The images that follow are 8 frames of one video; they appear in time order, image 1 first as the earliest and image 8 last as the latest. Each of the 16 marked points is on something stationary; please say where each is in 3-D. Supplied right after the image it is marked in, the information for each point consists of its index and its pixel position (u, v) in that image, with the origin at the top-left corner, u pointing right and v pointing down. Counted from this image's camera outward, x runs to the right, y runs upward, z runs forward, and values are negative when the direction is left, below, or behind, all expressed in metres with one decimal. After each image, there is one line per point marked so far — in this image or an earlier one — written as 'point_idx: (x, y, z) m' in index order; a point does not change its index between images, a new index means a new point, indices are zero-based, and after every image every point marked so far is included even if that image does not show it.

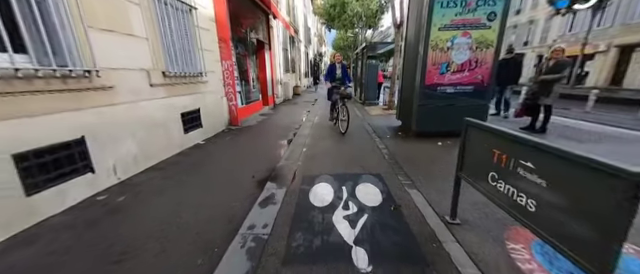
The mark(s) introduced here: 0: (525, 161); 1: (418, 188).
0: (+1.3, -0.1, +1.4) m
1: (+1.3, -0.6, +2.8) m
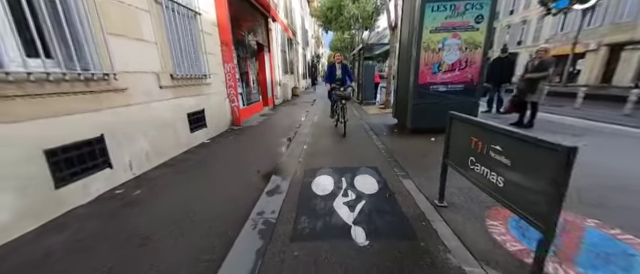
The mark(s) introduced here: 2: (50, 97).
0: (+1.3, -0.1, +1.6) m
1: (+1.3, -0.6, +3.1) m
2: (-3.0, +0.4, +2.4) m
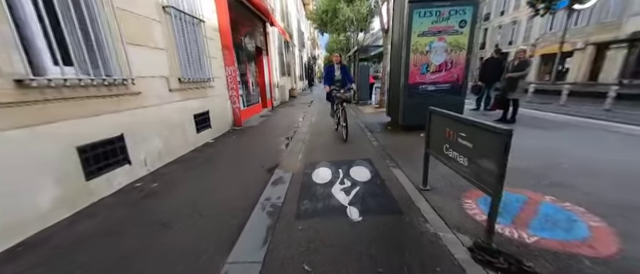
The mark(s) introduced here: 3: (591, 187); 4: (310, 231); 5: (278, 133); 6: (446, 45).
0: (+1.3, 0.0, +2.0) m
1: (+1.3, -0.5, +3.5) m
2: (-3.0, +0.5, +2.8) m
3: (+3.2, -0.6, +2.6) m
4: (-0.1, -0.9, +2.1) m
5: (-1.2, +0.1, +6.5) m
6: (+2.9, +2.1, +5.0) m
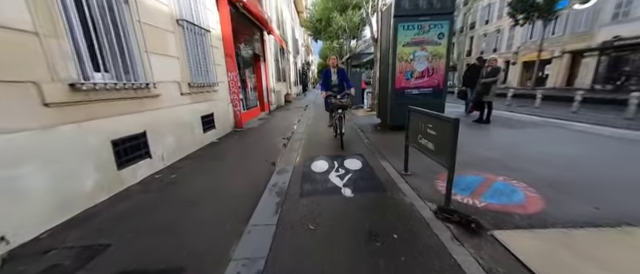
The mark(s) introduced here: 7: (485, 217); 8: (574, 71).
0: (+1.3, +0.1, +2.6) m
1: (+1.2, -0.4, +4.0) m
2: (-3.0, +0.5, +3.2) m
3: (+3.2, -0.5, +3.2) m
4: (-0.1, -0.8, +2.7) m
5: (-1.4, +0.1, +7.0) m
6: (+2.8, +2.2, +5.7) m
7: (+1.7, -0.8, +2.2) m
8: (+22.4, +5.9, +19.3) m
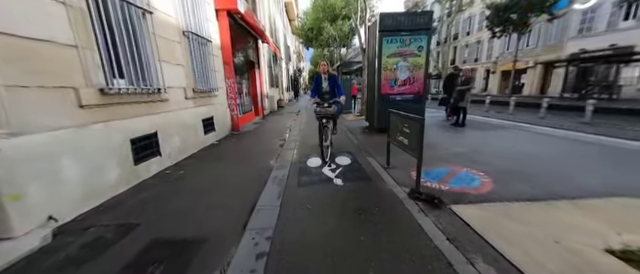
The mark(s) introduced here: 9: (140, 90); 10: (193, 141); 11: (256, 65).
0: (+1.2, +0.2, +3.2) m
1: (+1.1, -0.4, +4.6) m
2: (-3.1, +0.5, +3.7) m
3: (+3.1, -0.4, +3.9) m
4: (-0.2, -0.8, +3.2) m
5: (-1.6, 0.0, +7.5) m
6: (+2.6, +2.1, +6.4) m
7: (+1.6, -0.7, +2.8) m
8: (+21.6, +5.5, +20.9) m
9: (-3.1, +0.8, +3.8) m
10: (-3.2, -0.1, +5.5) m
11: (-3.5, +3.9, +12.0) m
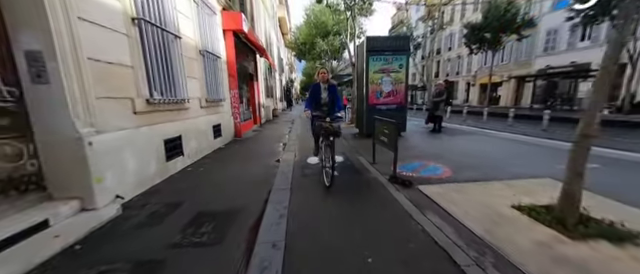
0: (+1.2, +0.2, +4.1) m
1: (+1.0, -0.5, +5.5) m
2: (-3.1, +0.5, +4.4) m
3: (+3.1, -0.5, +4.9) m
4: (-0.2, -0.8, +4.0) m
5: (-1.8, -0.2, +8.3) m
6: (+2.4, +2.0, +7.5) m
7: (+1.6, -0.7, +3.7) m
8: (+20.8, +4.7, +23.0) m
9: (-3.1, +0.8, +4.6) m
10: (-3.3, -0.2, +6.3) m
11: (-3.9, +3.5, +12.9) m
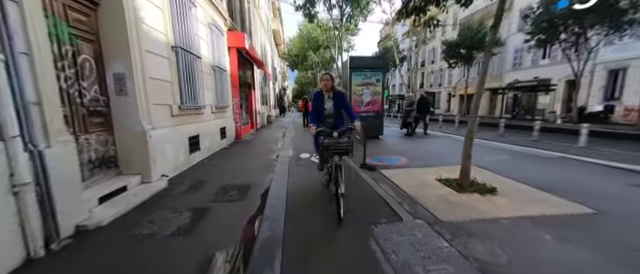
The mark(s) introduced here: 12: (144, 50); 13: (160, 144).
0: (+1.0, +0.2, +5.6) m
1: (+0.7, -0.5, +6.9) m
2: (-3.4, +0.6, +5.7) m
3: (+2.8, -0.5, +6.4) m
4: (-0.4, -0.8, +5.4) m
5: (-2.2, -0.3, +9.6) m
6: (+2.1, +1.9, +9.0) m
7: (+1.4, -0.7, +5.1) m
8: (+19.9, +3.9, +25.3) m
9: (-3.4, +0.8, +5.8) m
10: (-3.6, -0.2, +7.5) m
11: (-4.5, +3.3, +14.2) m
12: (-3.3, +1.6, +4.1) m
13: (-3.1, -0.1, +4.3) m
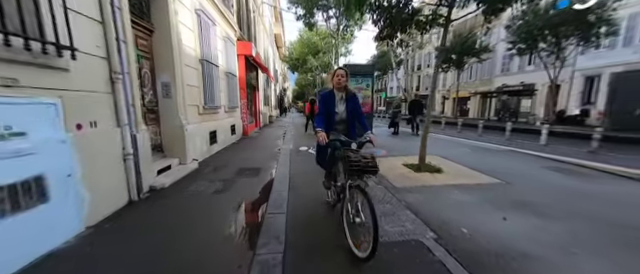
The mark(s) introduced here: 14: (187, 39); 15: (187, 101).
0: (+0.9, +0.3, +6.9) m
1: (+0.6, -0.4, +8.2) m
2: (-3.5, +0.7, +7.0) m
3: (+2.6, -0.4, +7.7) m
4: (-0.6, -0.6, +6.7) m
5: (-2.4, -0.1, +10.9) m
6: (+1.9, +2.0, +10.3) m
7: (+1.3, -0.6, +6.4) m
8: (+19.7, +3.8, +26.6) m
9: (-3.5, +1.0, +7.1) m
10: (-3.7, -0.1, +8.8) m
11: (-4.6, +3.4, +15.5) m
12: (-3.4, +1.8, +5.4) m
13: (-3.3, 0.0, +5.6) m
14: (-3.4, +2.5, +5.6) m
15: (-3.4, +0.9, +5.6) m
